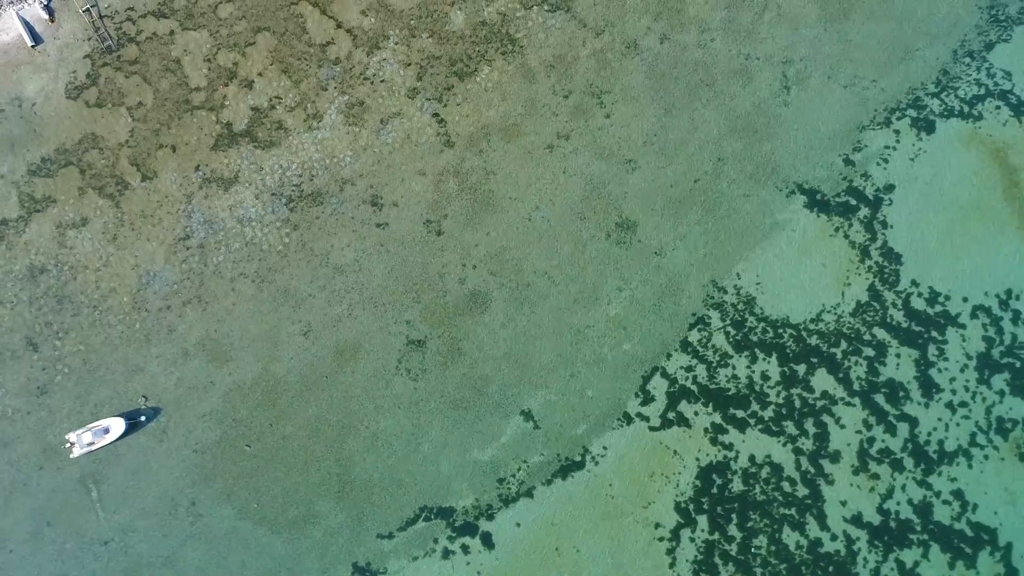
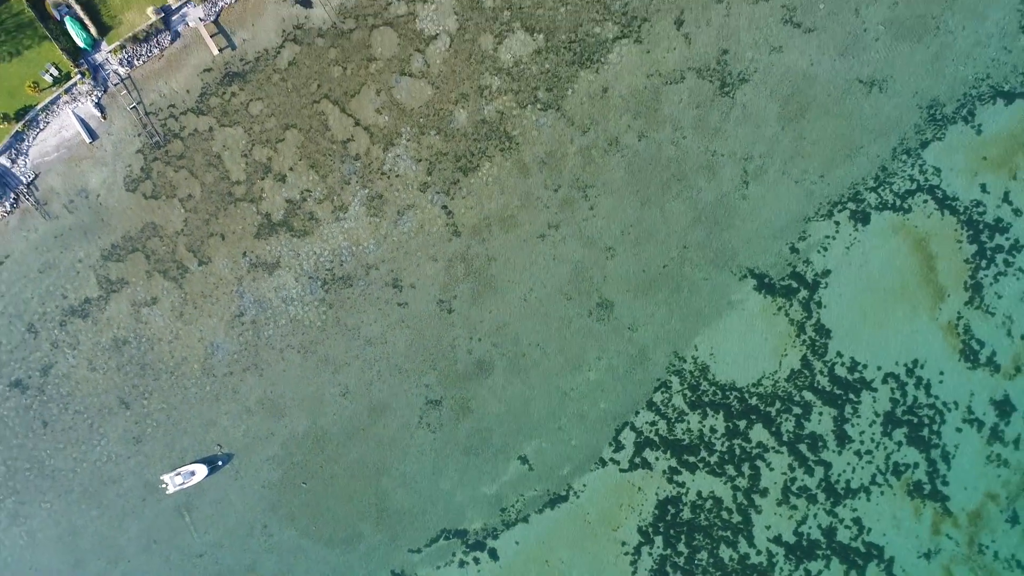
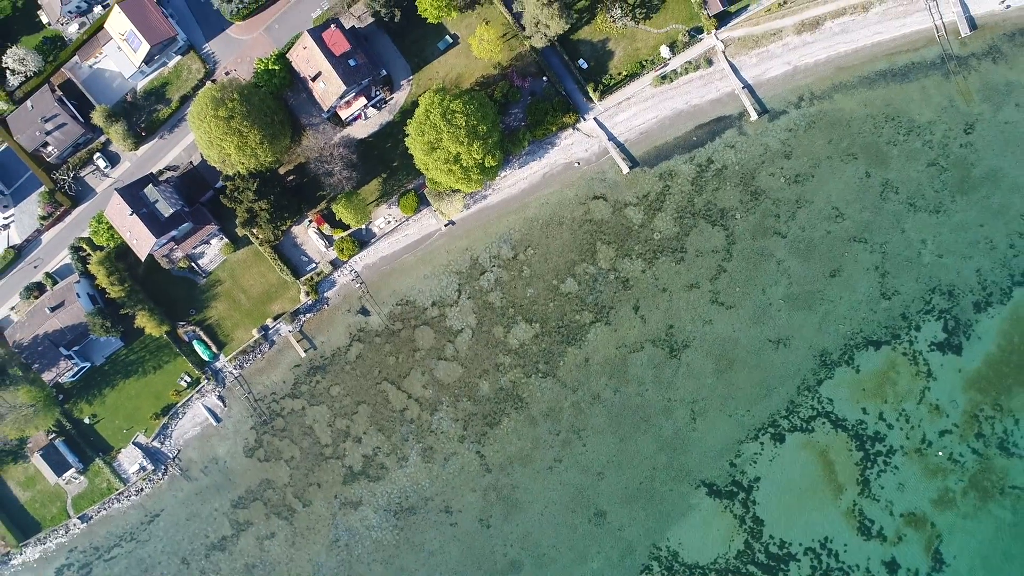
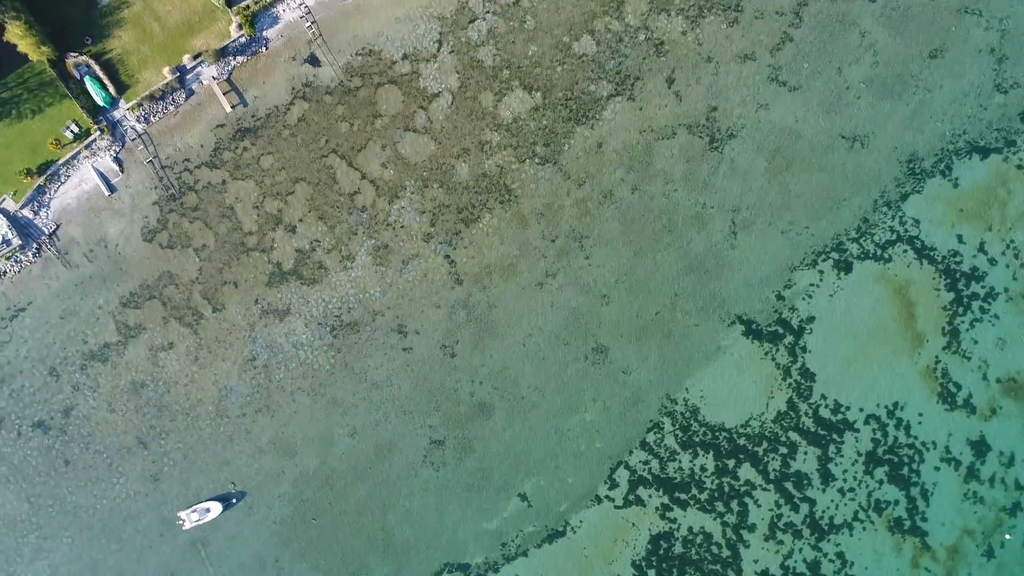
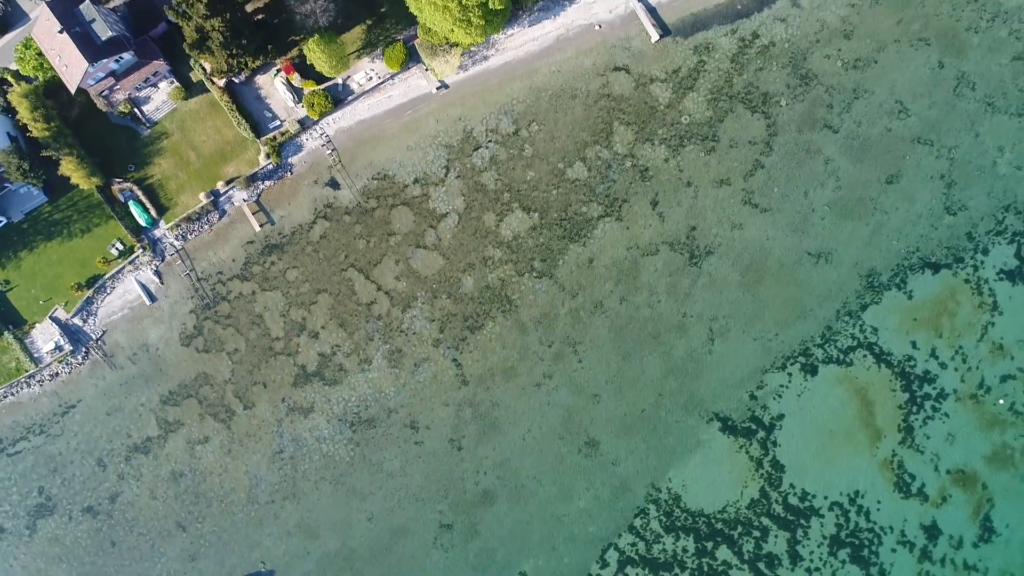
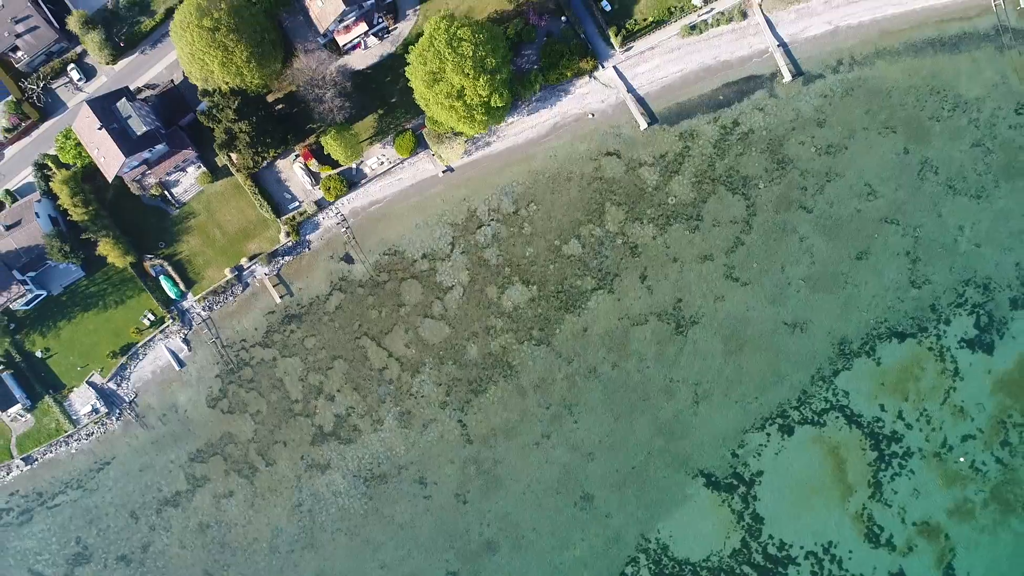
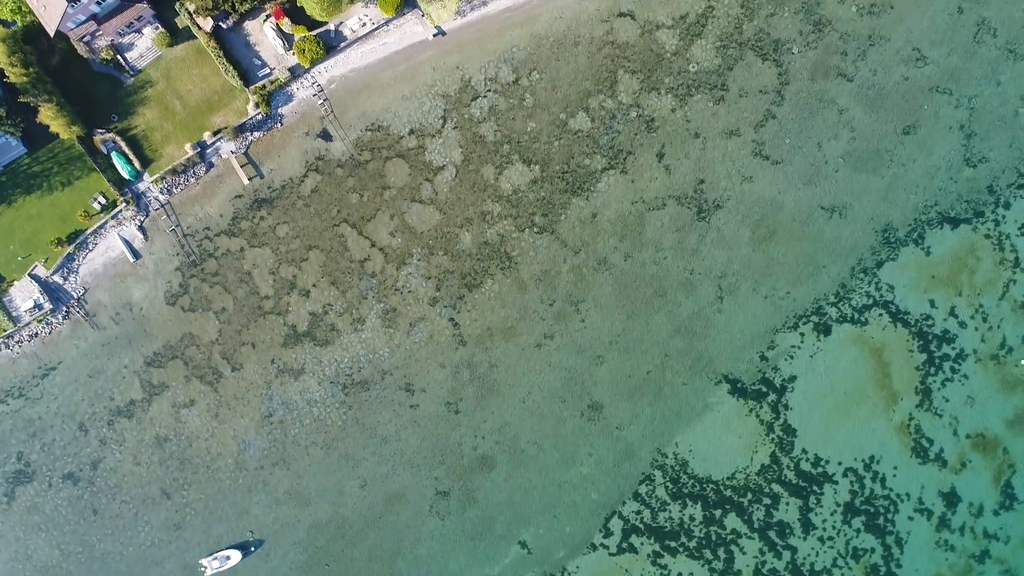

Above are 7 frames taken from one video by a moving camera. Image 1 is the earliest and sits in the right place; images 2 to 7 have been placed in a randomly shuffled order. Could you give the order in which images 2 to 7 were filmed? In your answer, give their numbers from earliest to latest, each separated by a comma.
2, 4, 7, 5, 6, 3
